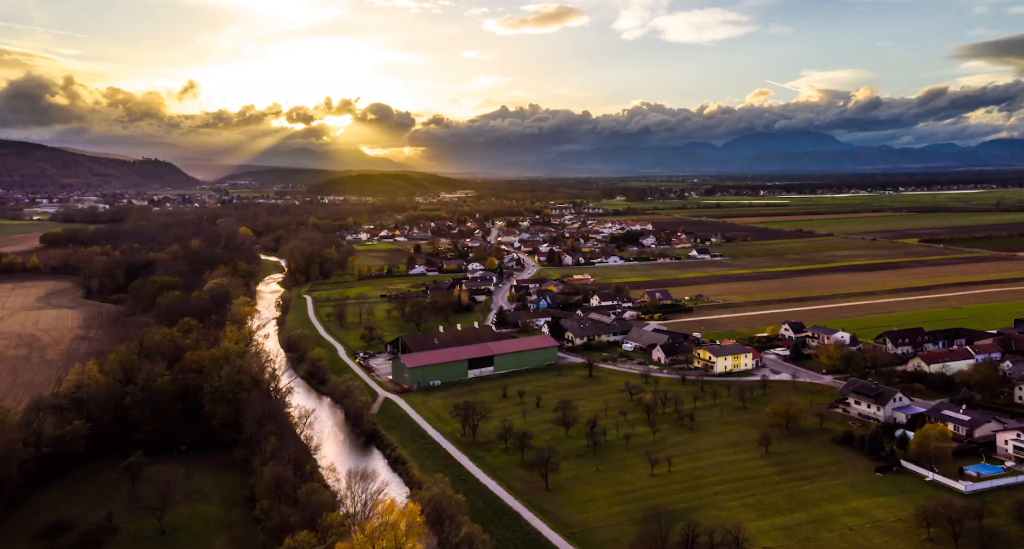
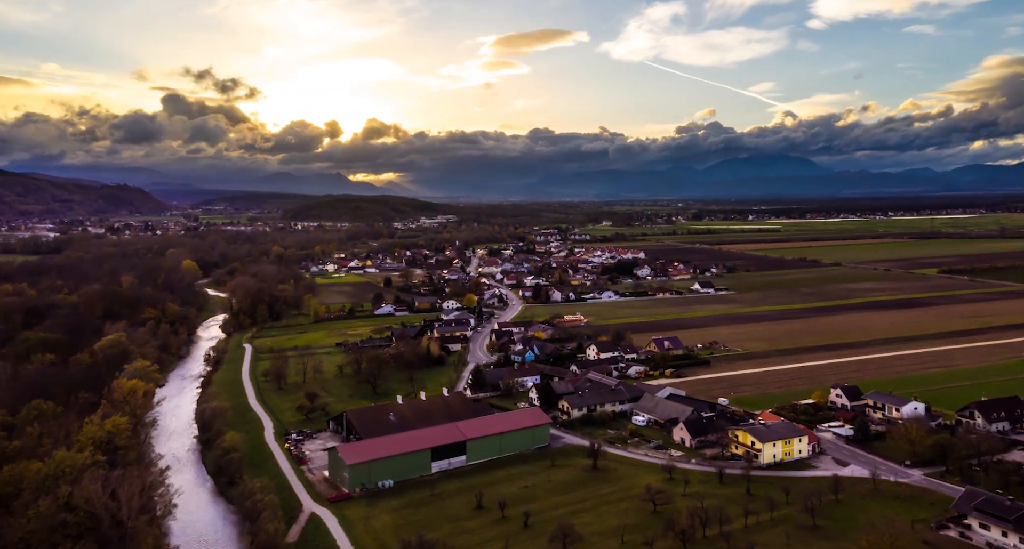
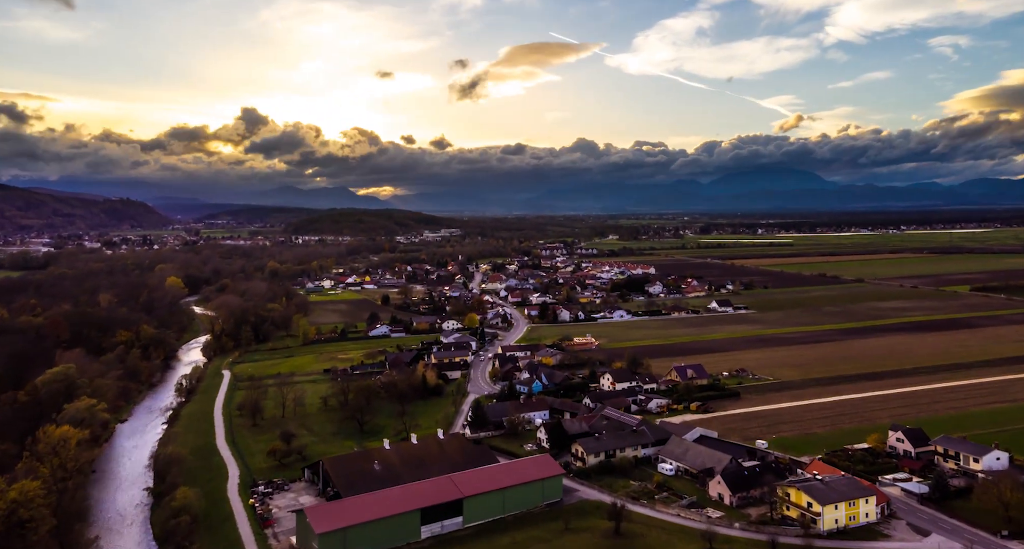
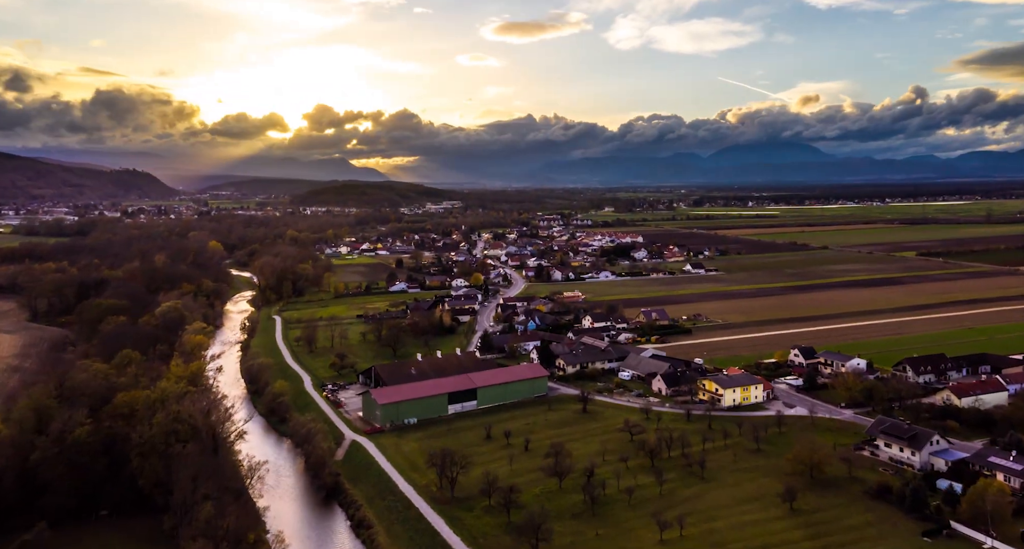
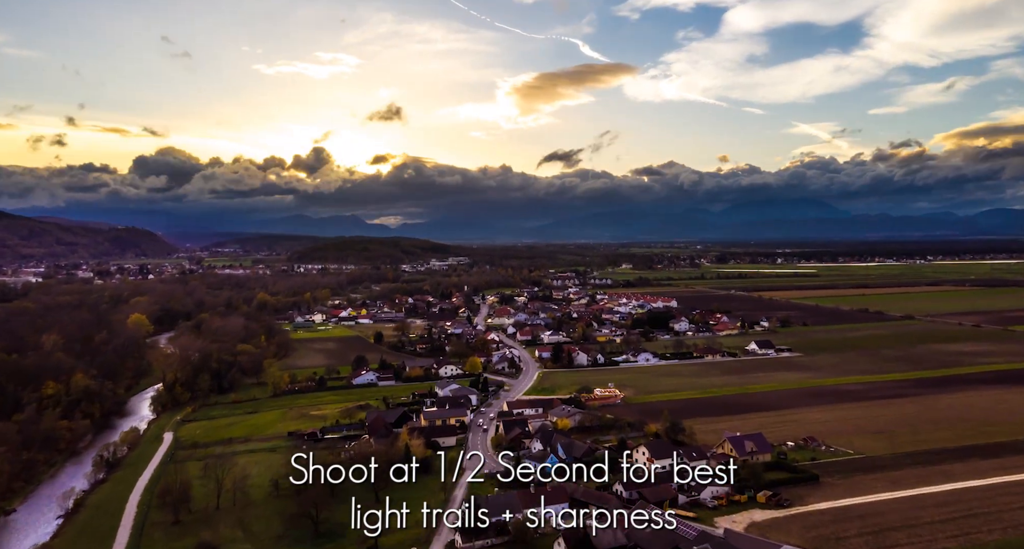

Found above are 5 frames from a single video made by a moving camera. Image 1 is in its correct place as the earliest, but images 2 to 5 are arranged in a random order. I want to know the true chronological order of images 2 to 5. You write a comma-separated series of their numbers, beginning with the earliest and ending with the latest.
4, 2, 3, 5
